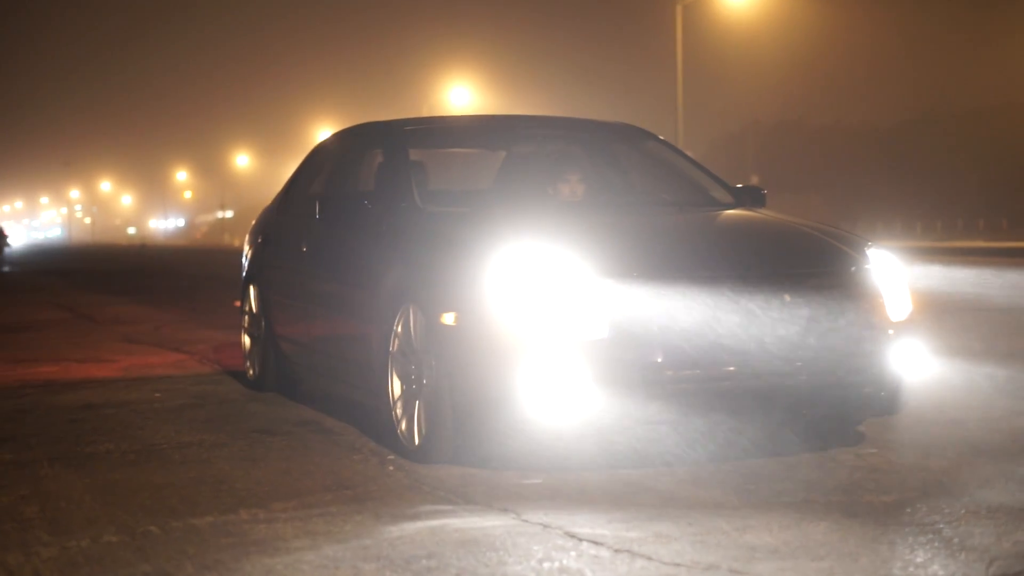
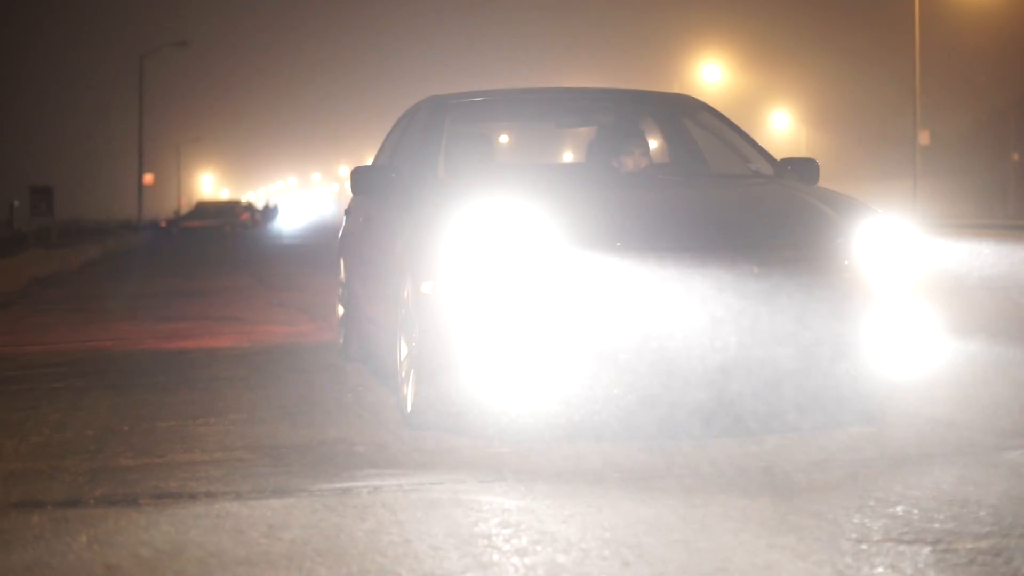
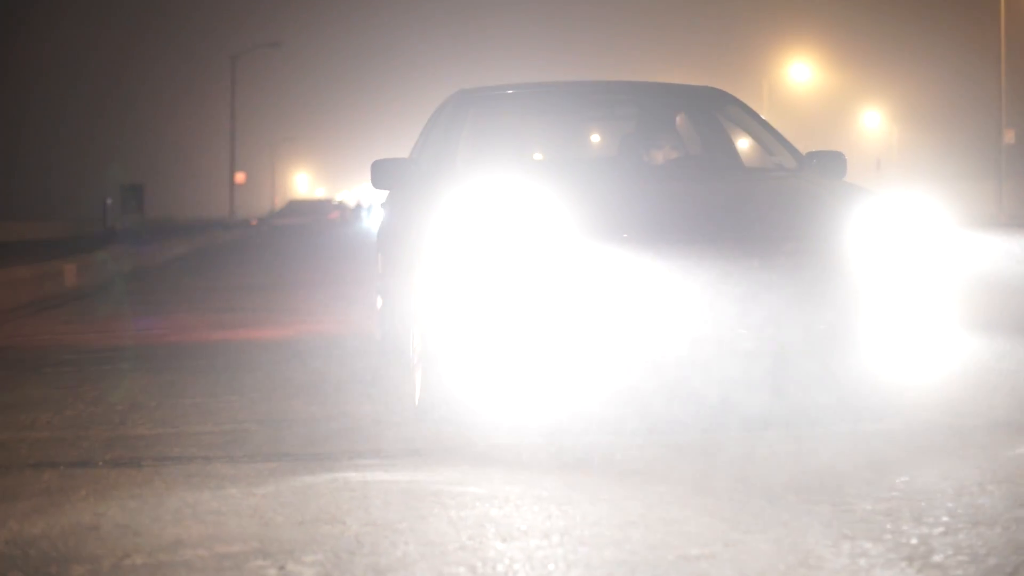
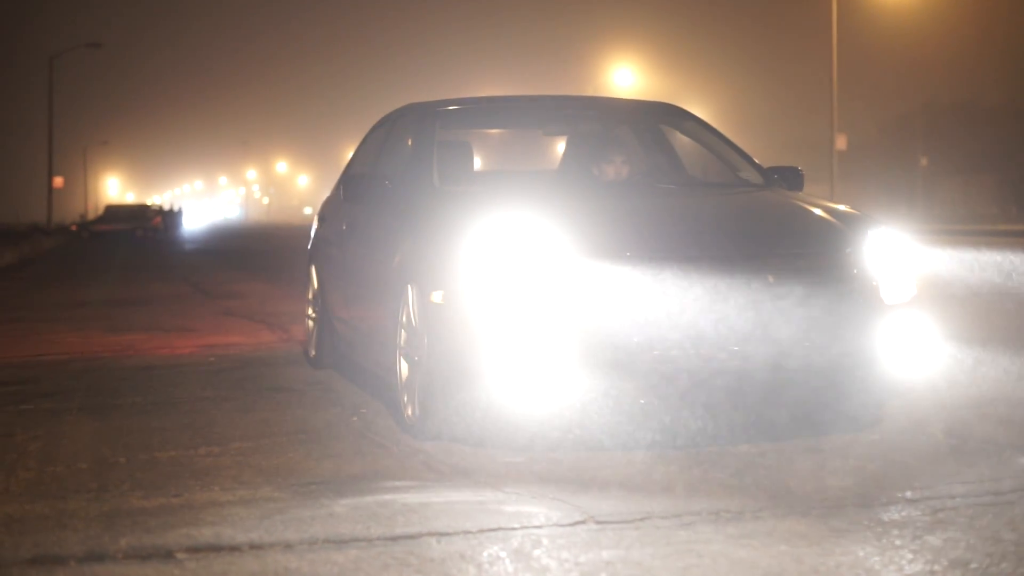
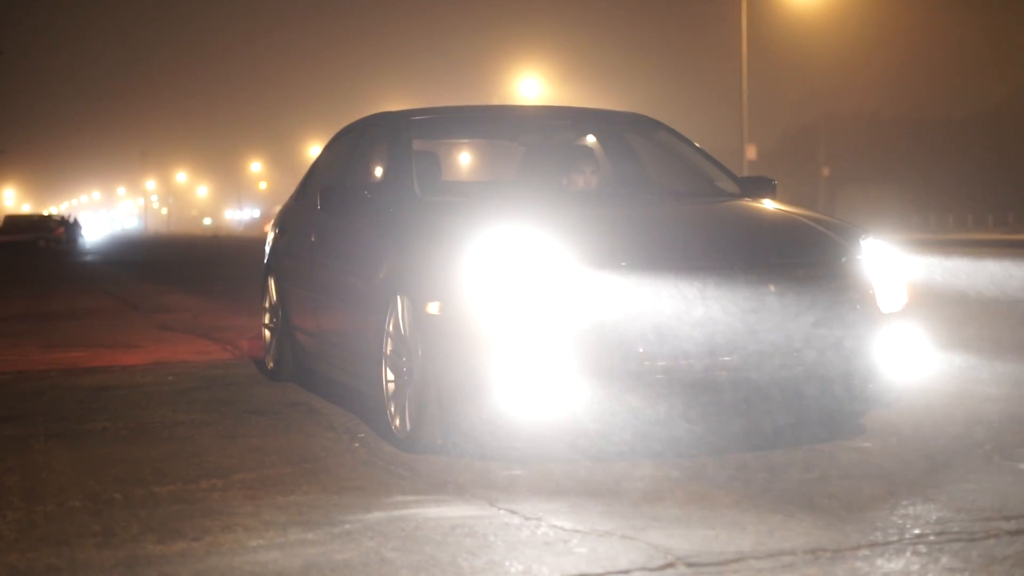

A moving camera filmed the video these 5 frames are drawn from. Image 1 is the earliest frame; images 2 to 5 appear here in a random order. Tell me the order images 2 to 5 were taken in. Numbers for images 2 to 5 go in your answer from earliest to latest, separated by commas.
5, 4, 2, 3
